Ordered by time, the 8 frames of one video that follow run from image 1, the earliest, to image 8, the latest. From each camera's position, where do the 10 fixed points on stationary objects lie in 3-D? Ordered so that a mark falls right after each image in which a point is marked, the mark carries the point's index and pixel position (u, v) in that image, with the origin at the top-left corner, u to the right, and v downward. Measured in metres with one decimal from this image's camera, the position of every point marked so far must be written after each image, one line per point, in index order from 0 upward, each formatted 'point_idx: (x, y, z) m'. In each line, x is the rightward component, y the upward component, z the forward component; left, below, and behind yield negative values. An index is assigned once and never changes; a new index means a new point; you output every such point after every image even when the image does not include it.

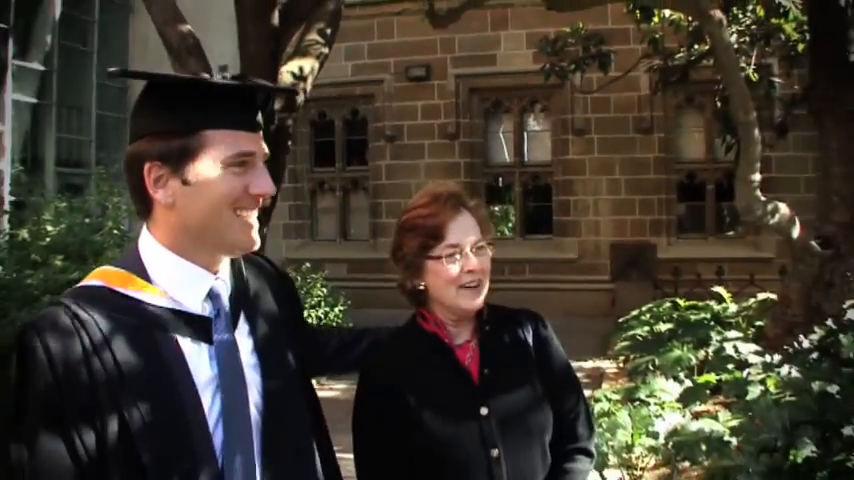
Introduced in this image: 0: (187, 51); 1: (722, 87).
0: (-1.3, +1.1, +7.2) m
1: (+1.6, +0.8, +7.0) m
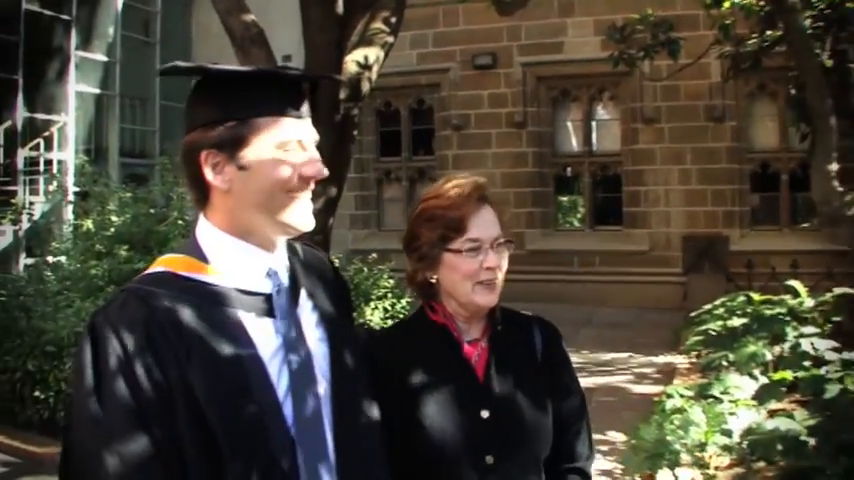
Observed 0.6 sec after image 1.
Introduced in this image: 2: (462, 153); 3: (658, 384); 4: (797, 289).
0: (-1.0, +1.1, +7.2) m
1: (+1.9, +0.9, +6.8) m
2: (+0.4, +0.8, +11.7) m
3: (+1.3, -0.8, +7.4) m
4: (+2.0, -0.3, +6.9) m
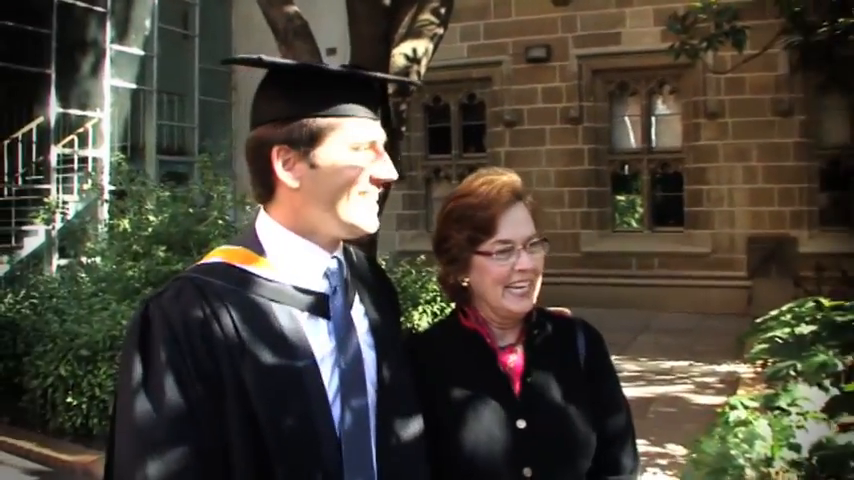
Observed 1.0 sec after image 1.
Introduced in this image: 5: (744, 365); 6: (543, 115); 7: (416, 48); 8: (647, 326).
0: (-0.7, +1.1, +6.9) m
1: (+2.2, +0.9, +6.3) m
2: (+0.9, +0.8, +11.4) m
3: (+1.6, -0.8, +7.0) m
4: (+2.2, -0.3, +6.4) m
5: (+1.8, -0.7, +7.4) m
6: (+1.2, +1.1, +11.2) m
7: (-0.1, +1.1, +7.3) m
8: (+1.5, -0.6, +8.9) m
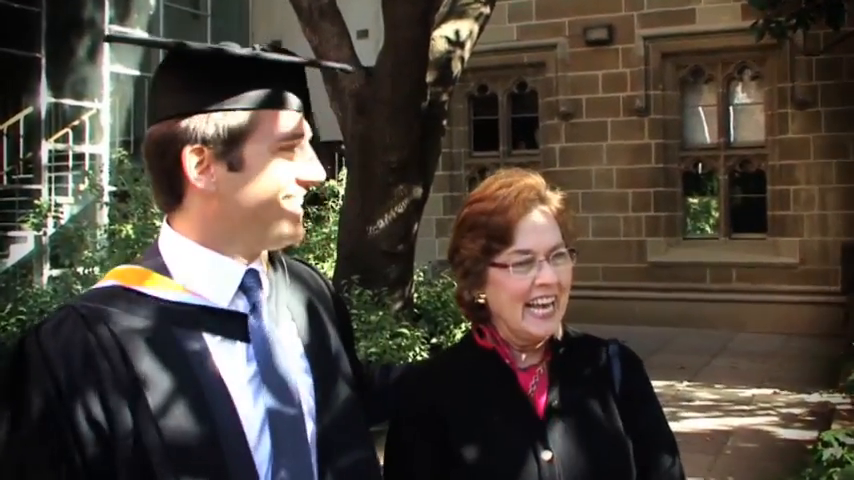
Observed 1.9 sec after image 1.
0: (-0.5, +1.1, +6.1) m
1: (+2.4, +0.8, +5.4) m
2: (+1.3, +0.7, +10.5) m
3: (+1.8, -0.9, +6.0) m
4: (+2.4, -0.3, +5.5) m
5: (+2.1, -0.8, +6.4) m
6: (+1.6, +1.1, +10.3) m
7: (+0.2, +1.1, +6.5) m
8: (+1.8, -0.7, +7.9) m
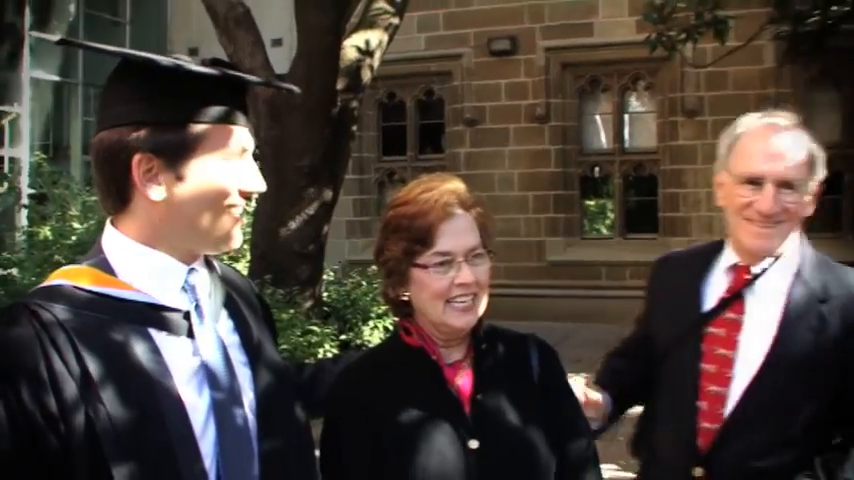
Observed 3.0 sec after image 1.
0: (-0.9, +1.1, +6.2) m
1: (+2.0, +0.8, +5.9) m
2: (+0.4, +0.7, +10.8) m
3: (+1.4, -0.9, +6.5) m
4: (+2.0, -0.3, +6.0) m
5: (+1.6, -0.8, +6.9) m
6: (+0.7, +1.1, +10.7) m
7: (-0.3, +1.0, +6.7) m
8: (+1.2, -0.7, +8.3) m
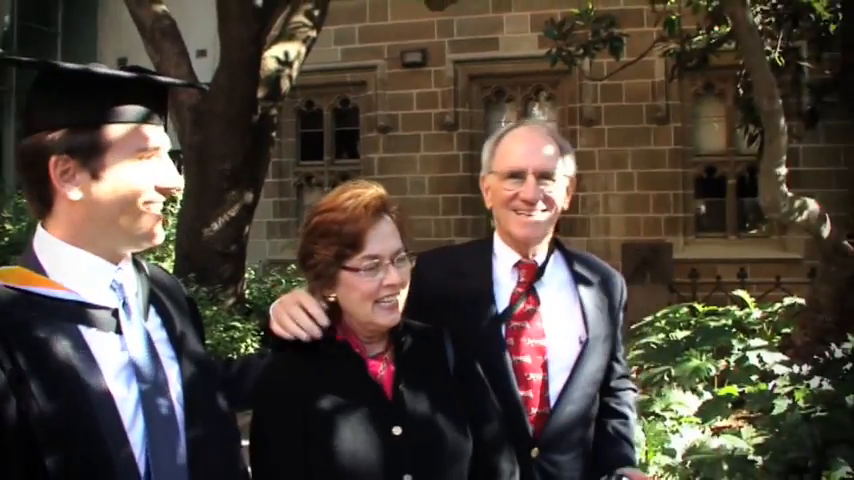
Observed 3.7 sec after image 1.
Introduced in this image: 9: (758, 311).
0: (-1.4, +1.1, +6.6) m
1: (+1.6, +0.8, +6.4) m
2: (-0.4, +0.7, +11.2) m
3: (+0.9, -0.9, +7.0) m
4: (+1.6, -0.3, +6.6) m
5: (+1.1, -0.8, +7.4) m
6: (-0.1, +1.1, +11.1) m
7: (-0.8, +1.0, +7.1) m
8: (+0.6, -0.6, +8.8) m
9: (+1.7, -0.4, +6.4) m
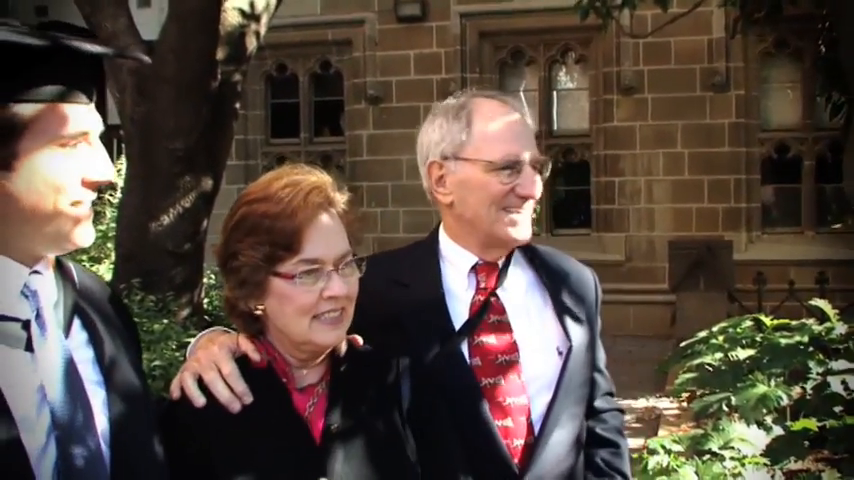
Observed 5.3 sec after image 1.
0: (-1.4, +1.1, +5.2) m
1: (+1.6, +0.9, +5.1) m
2: (-0.4, +0.8, +9.9) m
3: (+0.9, -0.9, +5.7) m
4: (+1.6, -0.3, +5.2) m
5: (+1.1, -0.7, +6.1) m
6: (-0.1, +1.1, +9.8) m
7: (-0.8, +1.1, +5.8) m
8: (+0.6, -0.6, +7.5) m
9: (+1.7, -0.3, +5.1) m
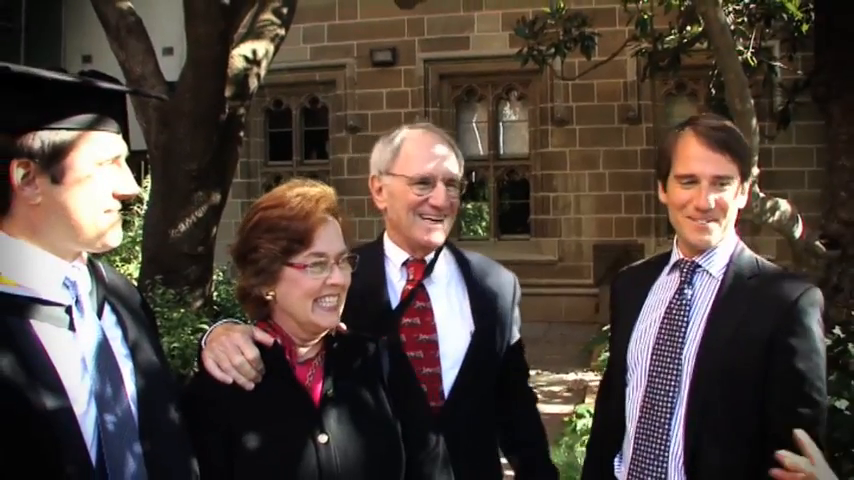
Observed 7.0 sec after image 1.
0: (-1.5, +1.0, +6.5) m
1: (+1.4, +0.8, +6.4) m
2: (-0.7, +0.7, +11.1) m
3: (+0.8, -0.9, +6.9) m
4: (+1.5, -0.3, +6.5) m
5: (+0.9, -0.8, +7.4) m
6: (-0.4, +1.1, +11.0) m
7: (-0.9, +1.0, +7.0) m
8: (+0.4, -0.7, +8.8) m
9: (+1.5, -0.4, +6.4) m
